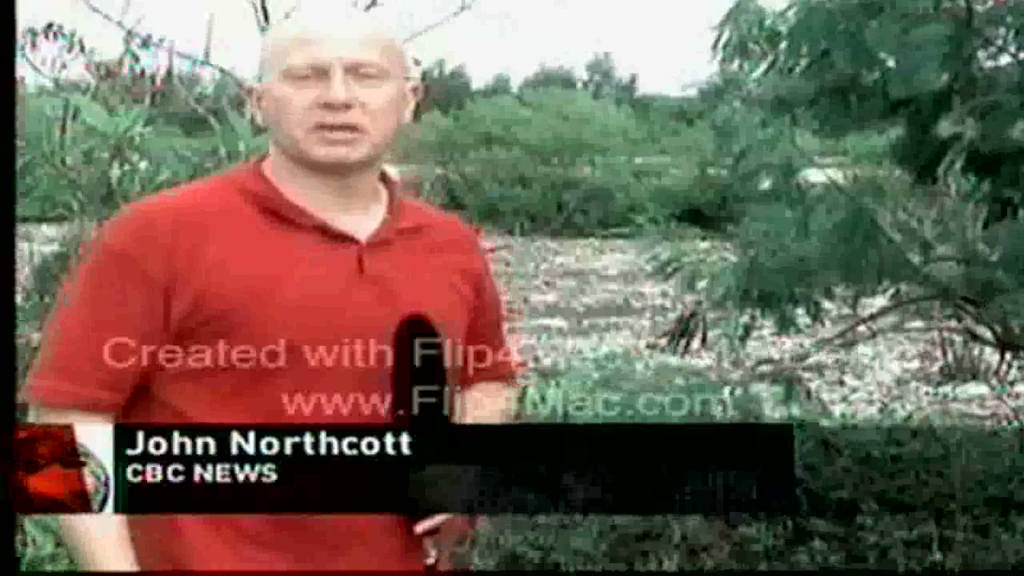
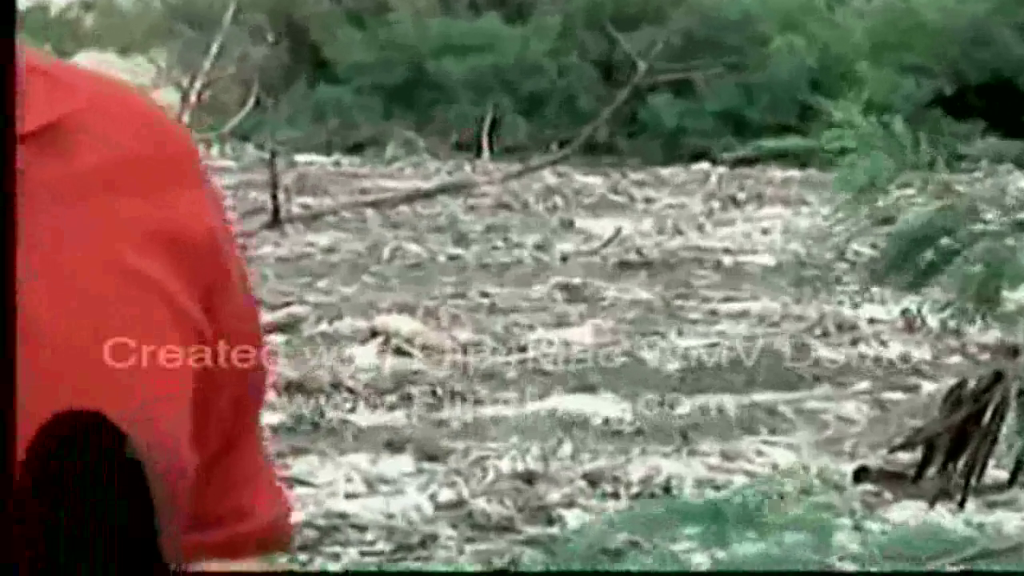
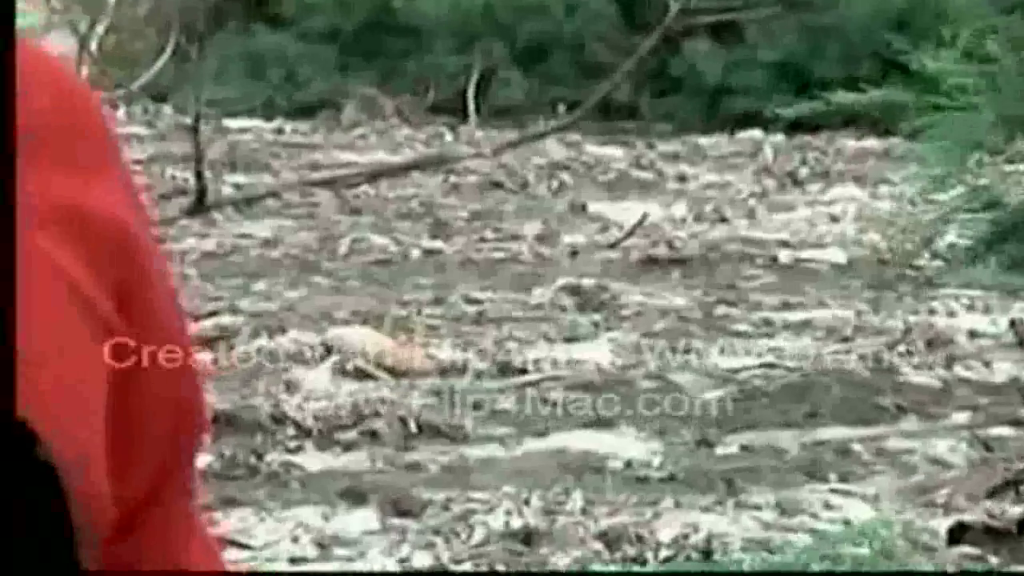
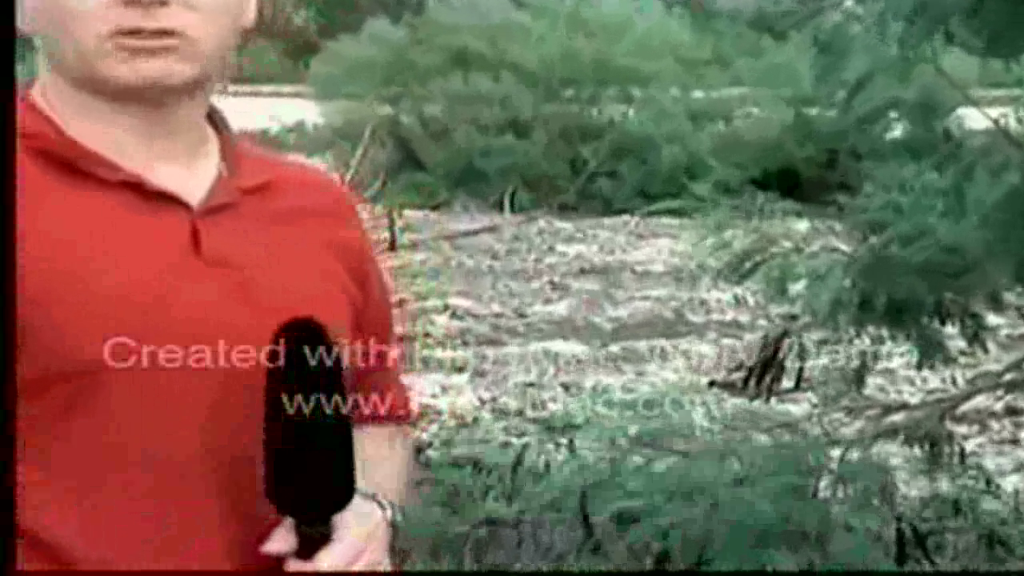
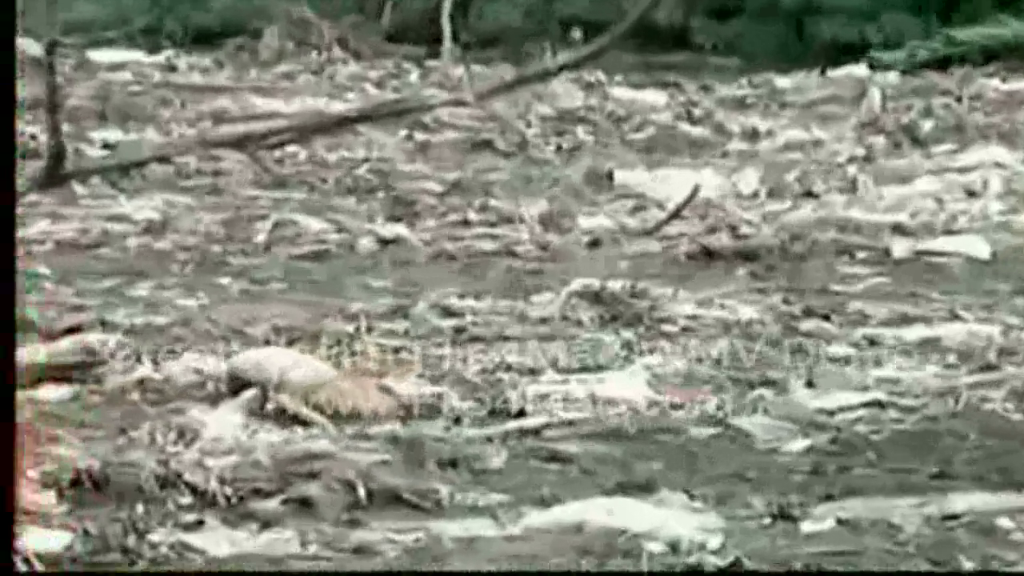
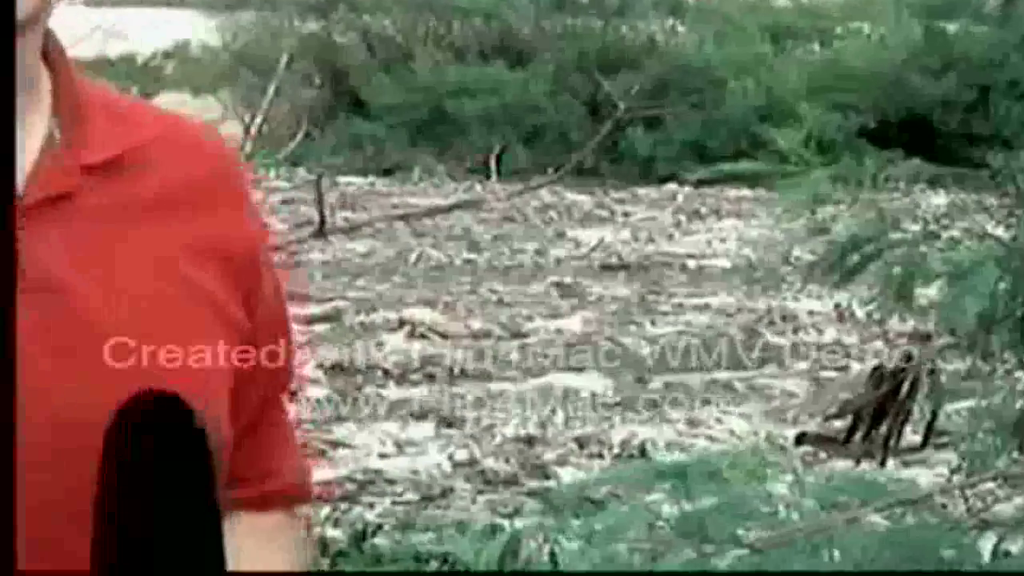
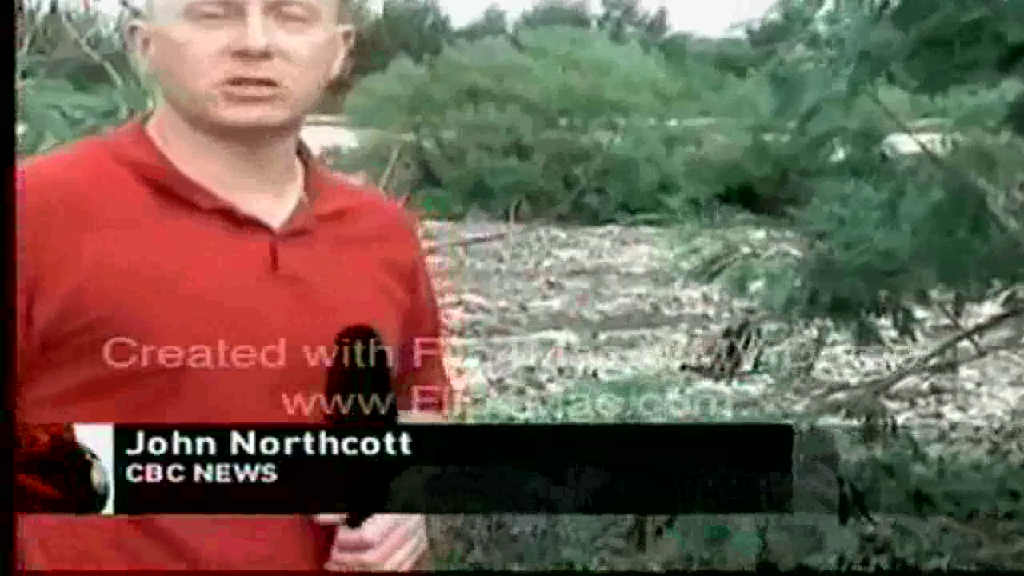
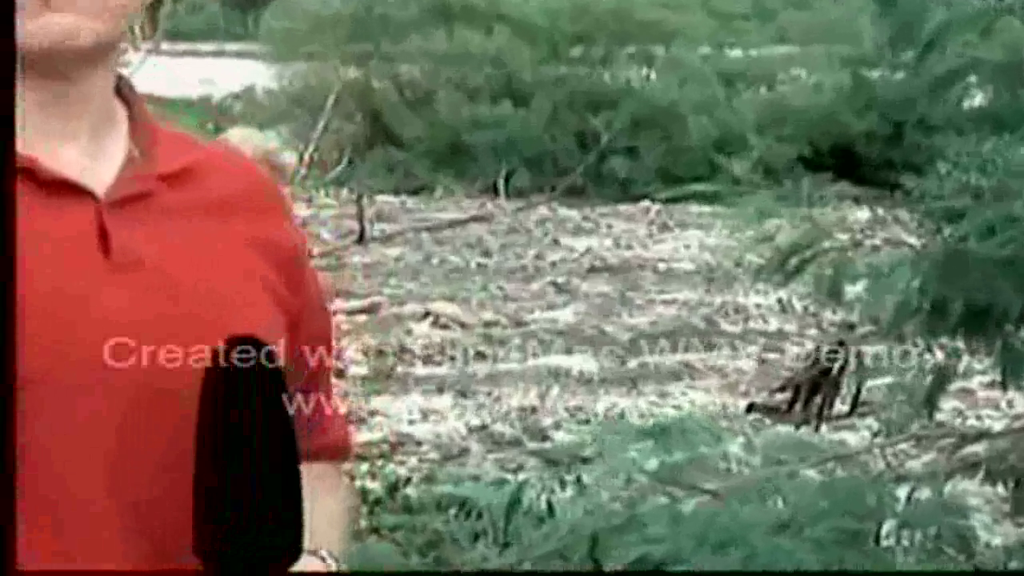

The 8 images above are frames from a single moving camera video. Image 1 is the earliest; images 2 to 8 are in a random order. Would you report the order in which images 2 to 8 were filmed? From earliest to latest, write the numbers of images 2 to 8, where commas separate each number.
7, 4, 8, 6, 2, 3, 5
